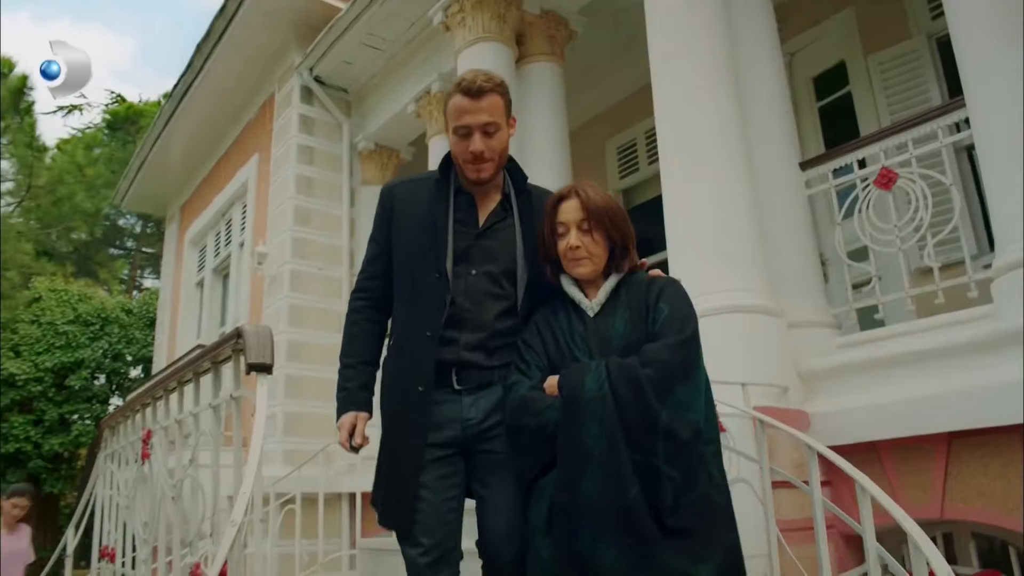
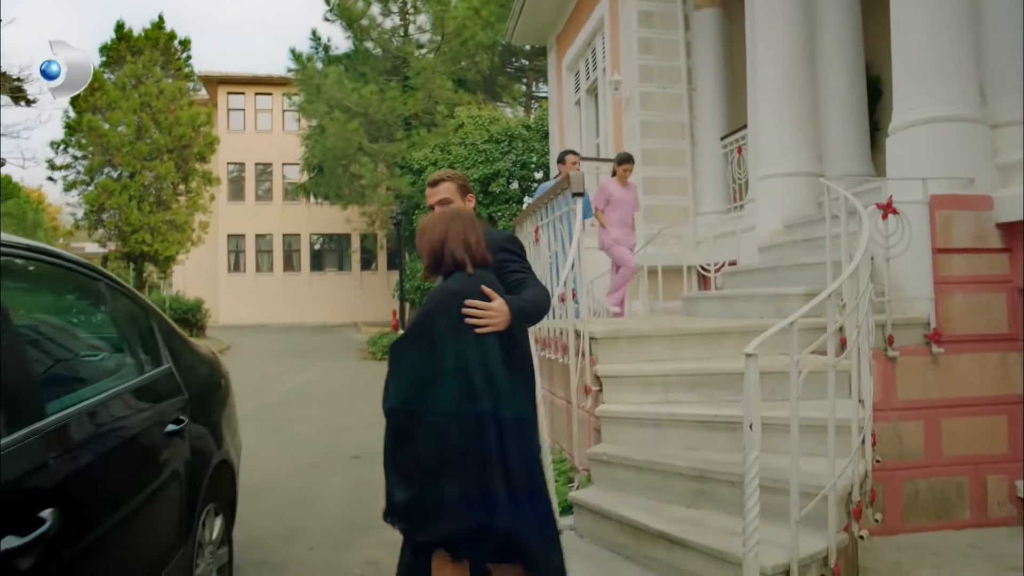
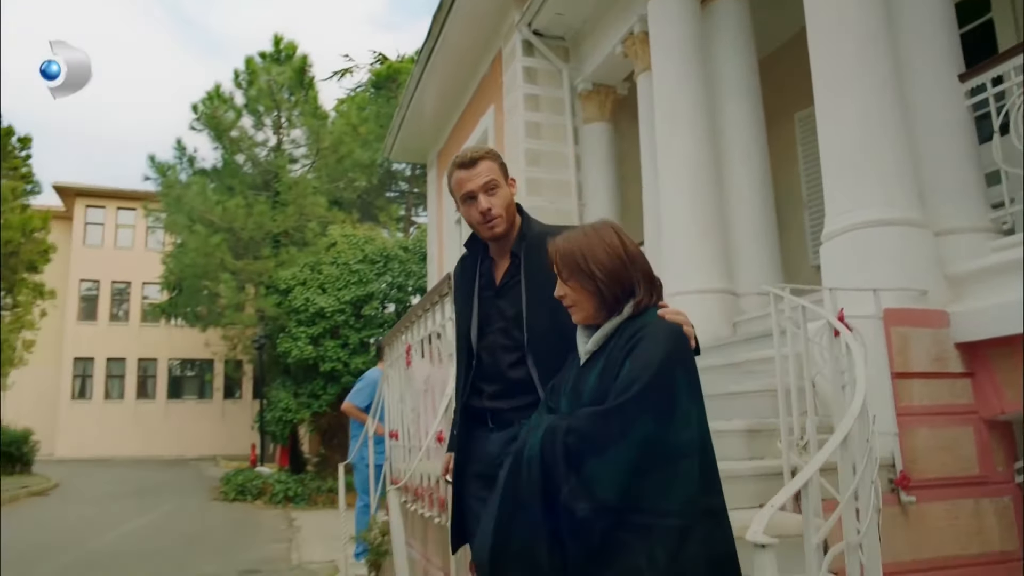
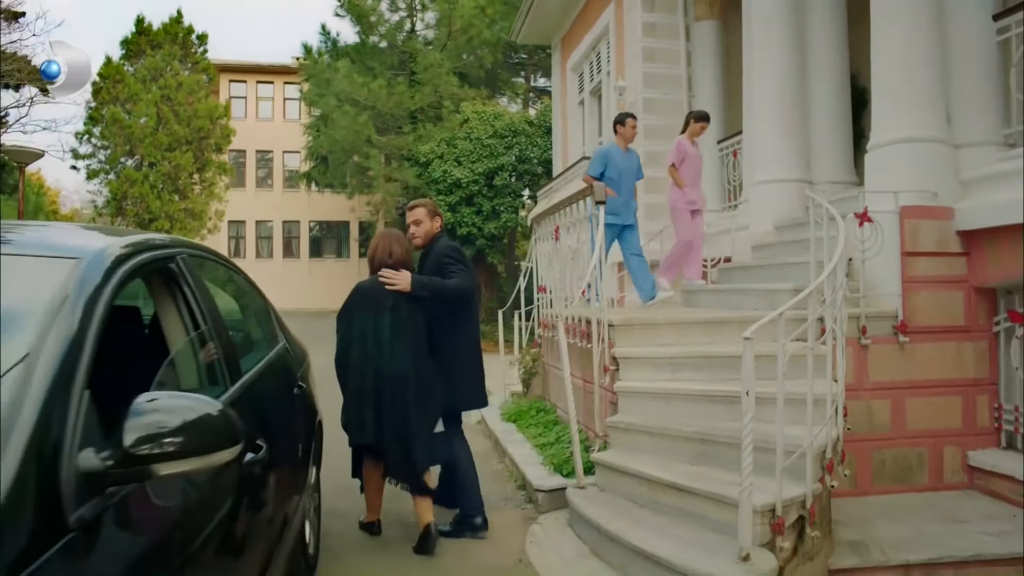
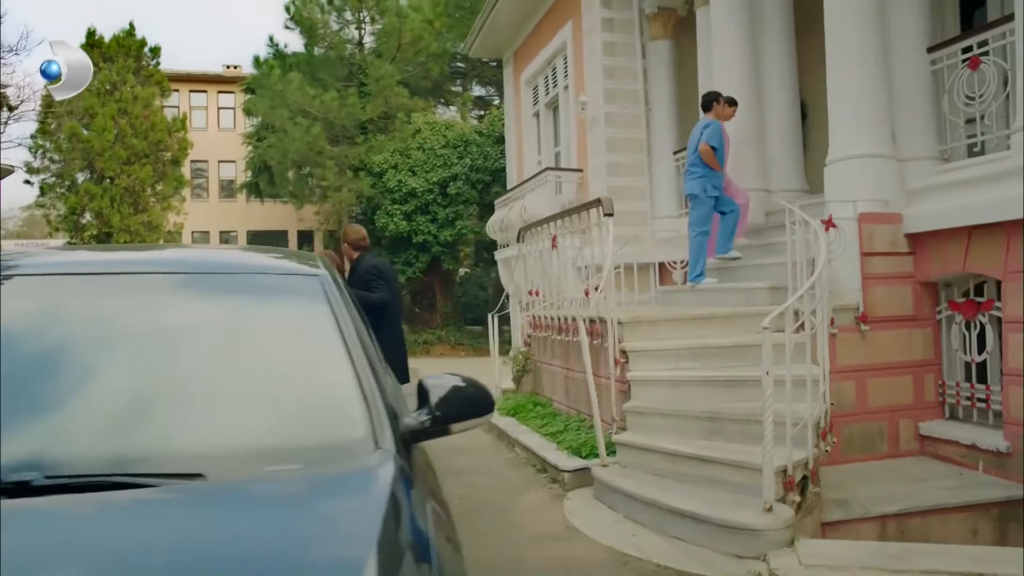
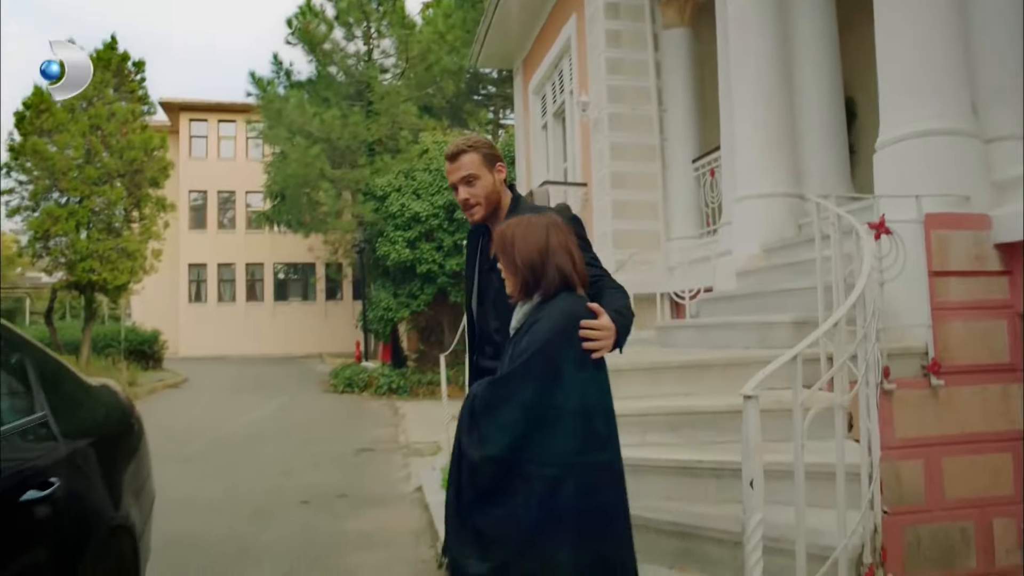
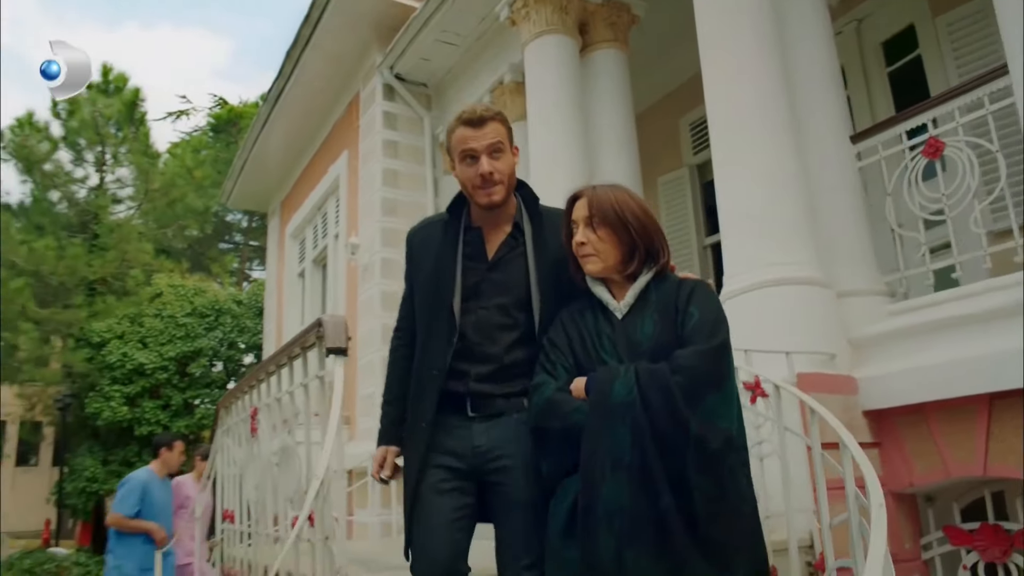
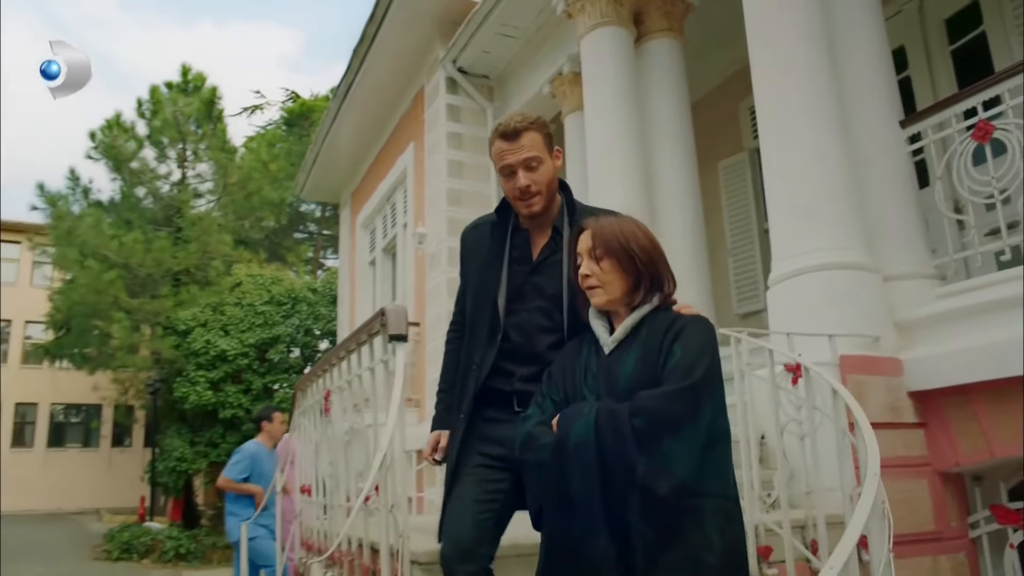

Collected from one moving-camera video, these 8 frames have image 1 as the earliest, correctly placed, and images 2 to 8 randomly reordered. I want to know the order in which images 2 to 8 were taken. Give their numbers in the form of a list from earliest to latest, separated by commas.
7, 8, 3, 6, 2, 4, 5
